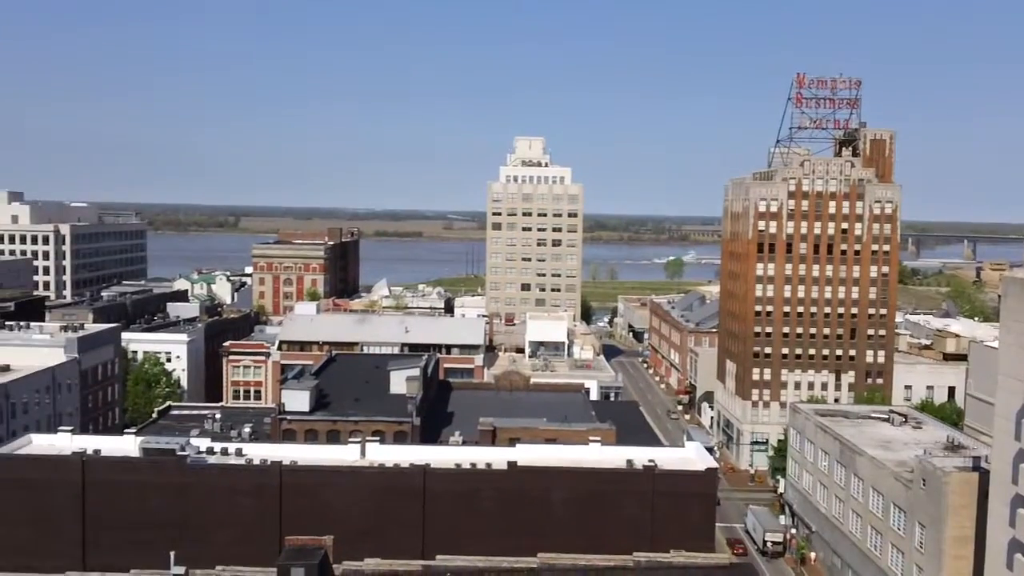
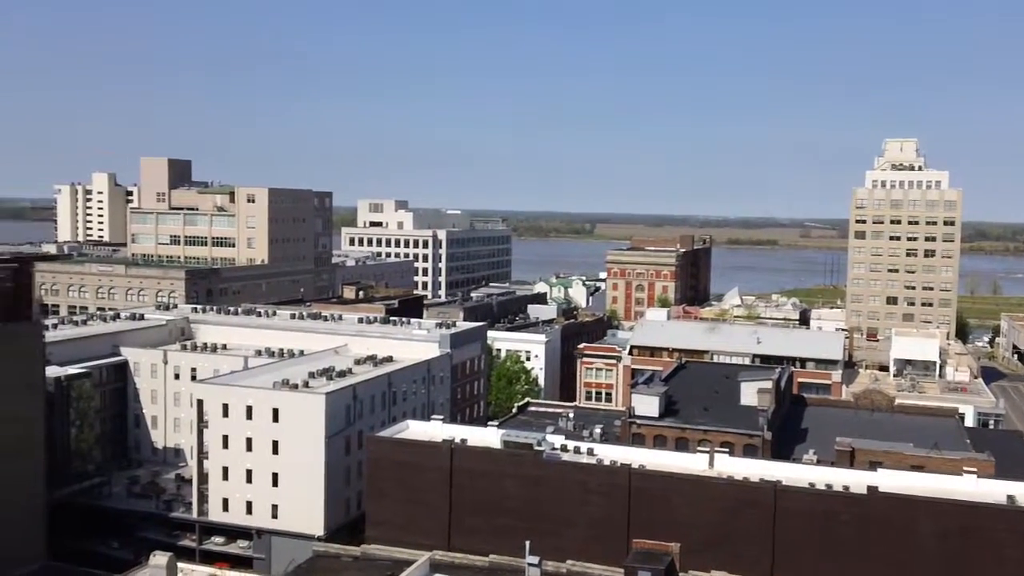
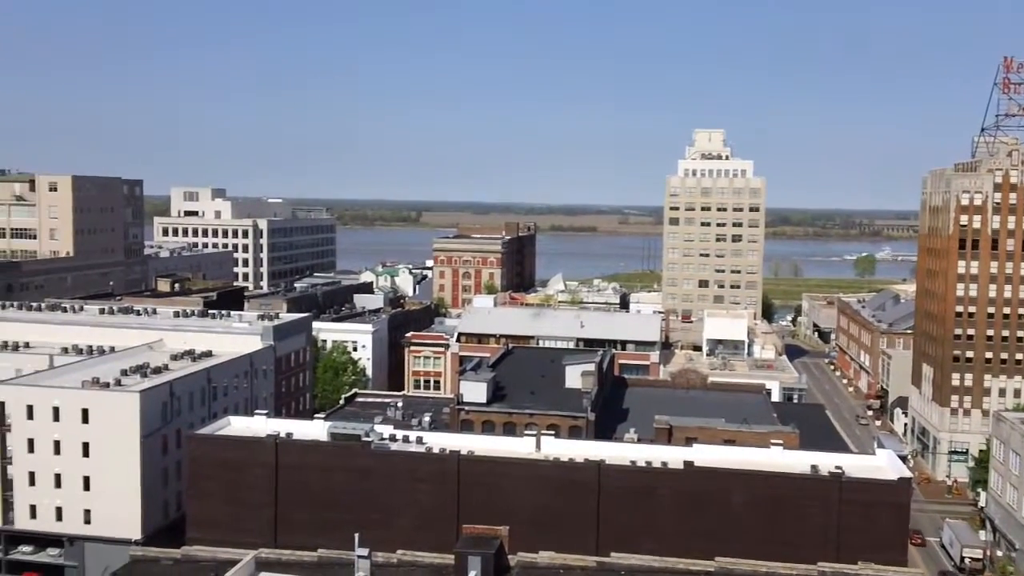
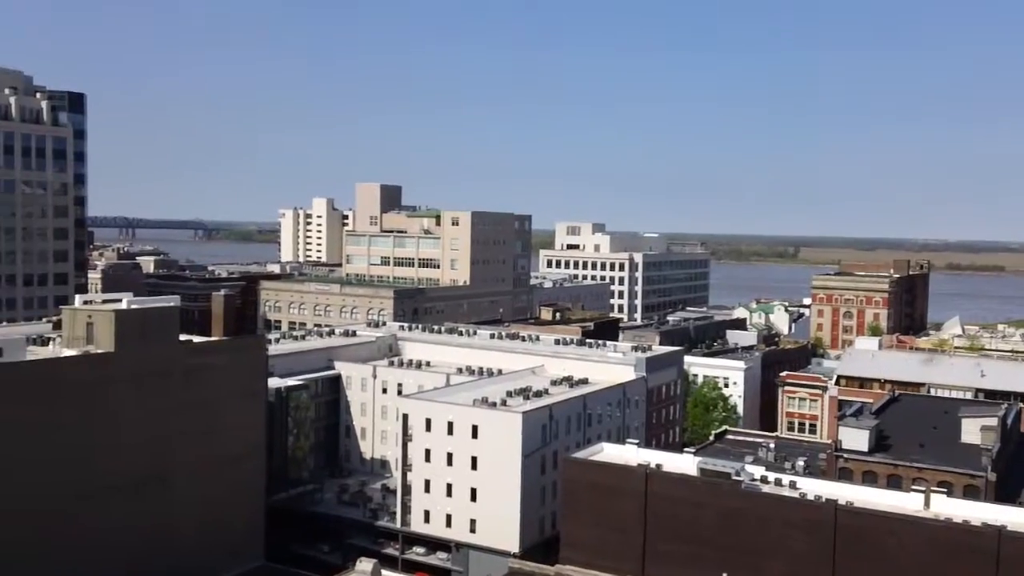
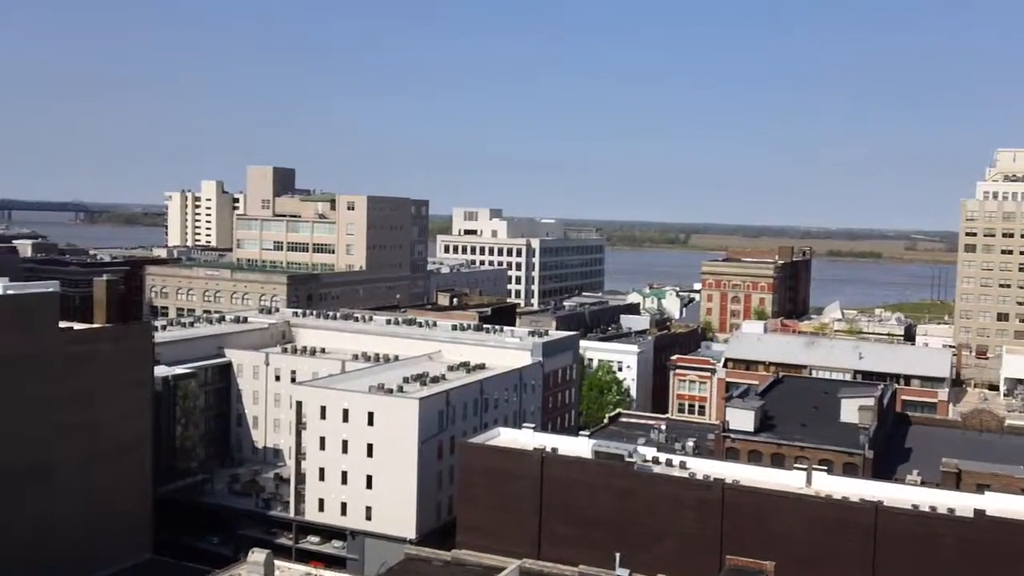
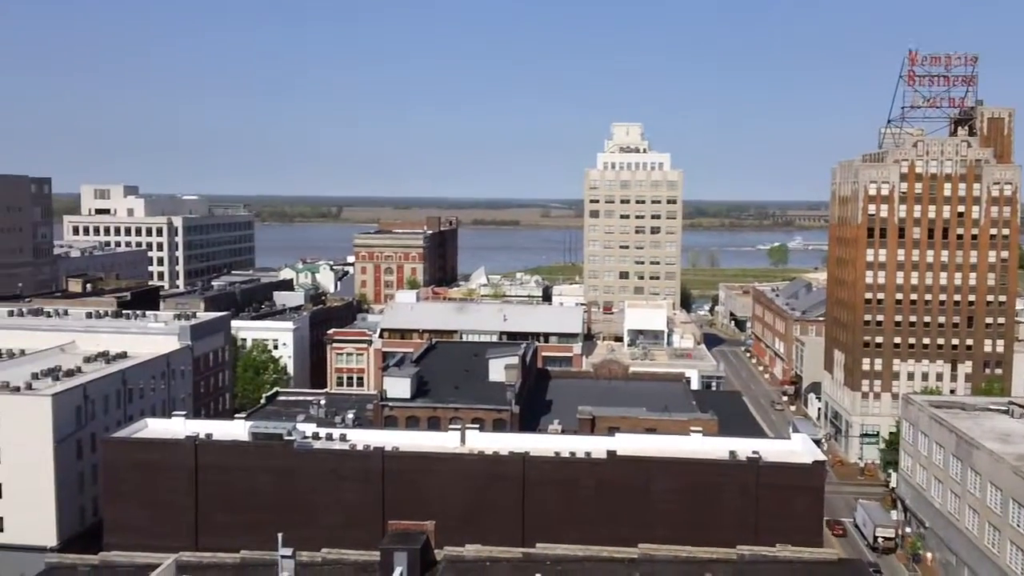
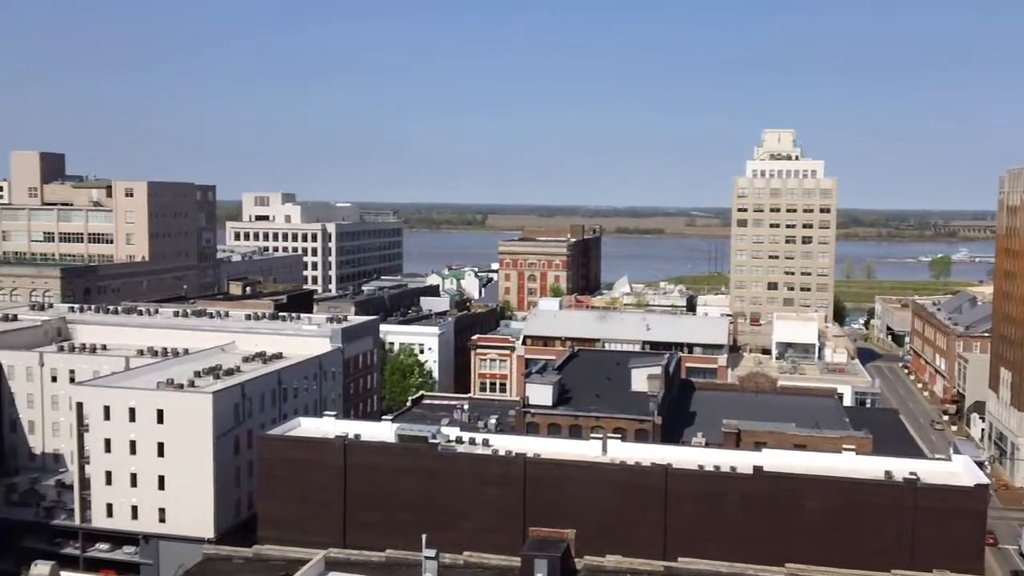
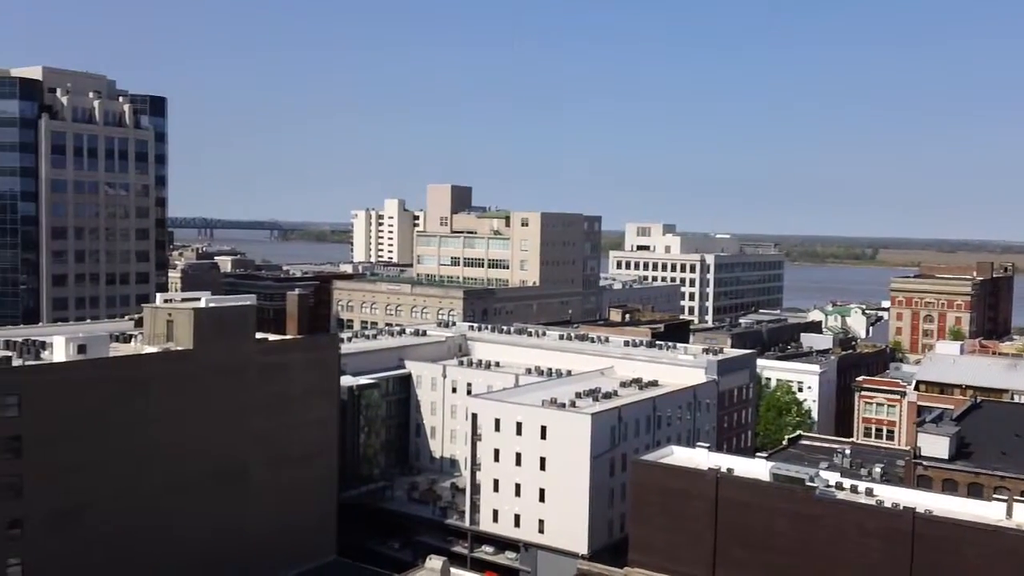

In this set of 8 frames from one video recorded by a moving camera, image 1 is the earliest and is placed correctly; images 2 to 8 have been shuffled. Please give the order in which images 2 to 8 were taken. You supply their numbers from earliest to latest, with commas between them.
6, 3, 7, 2, 5, 4, 8
